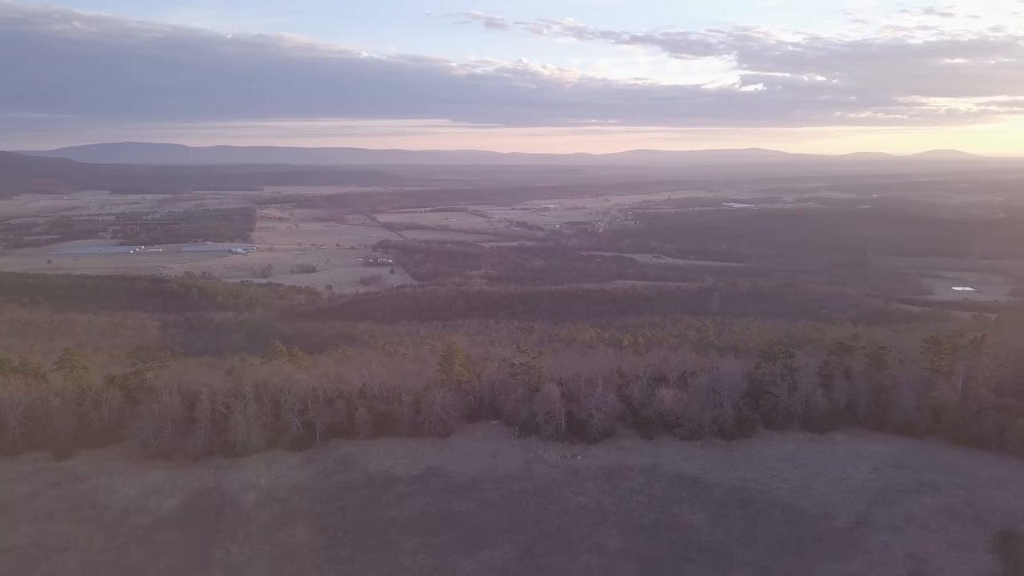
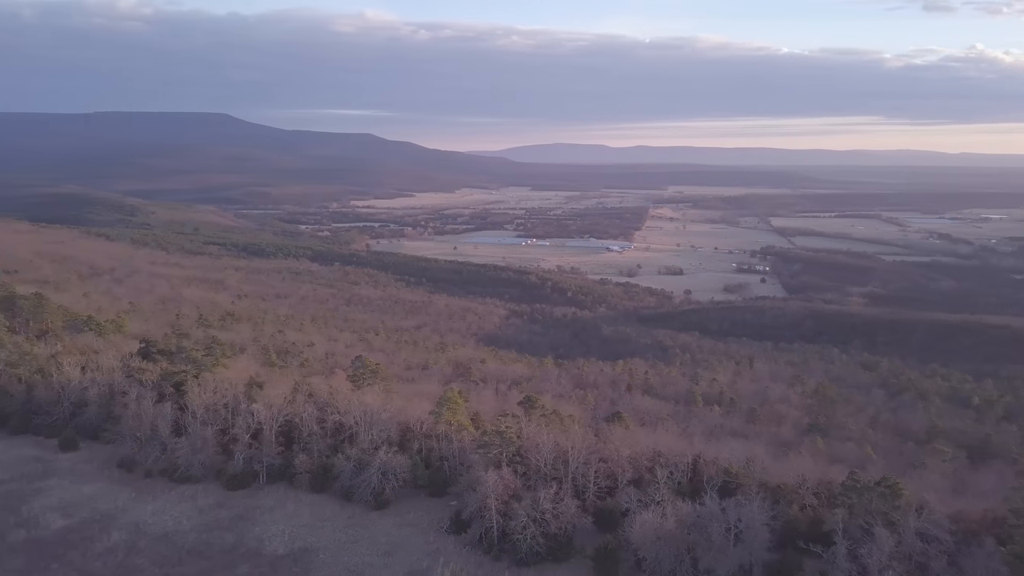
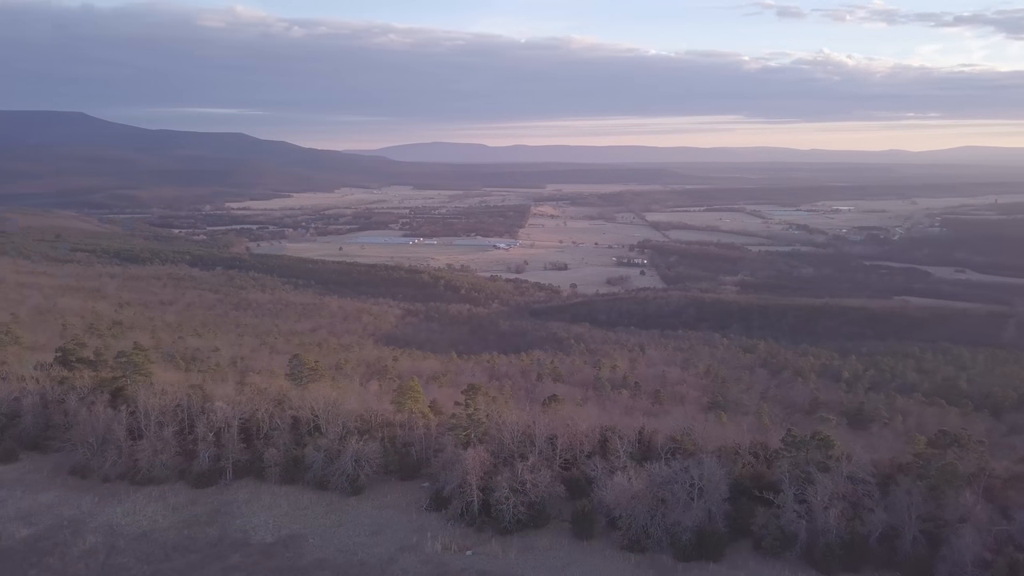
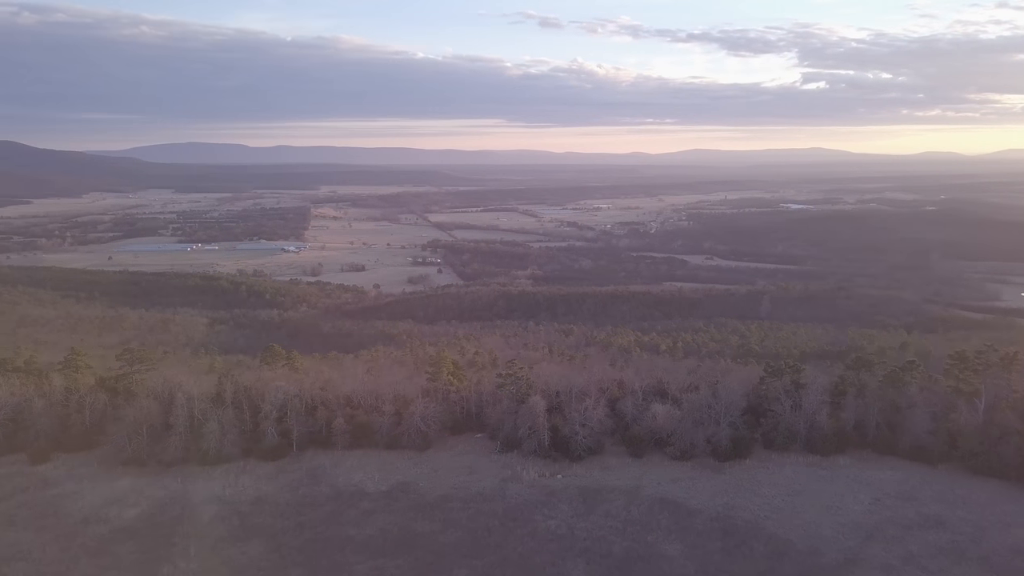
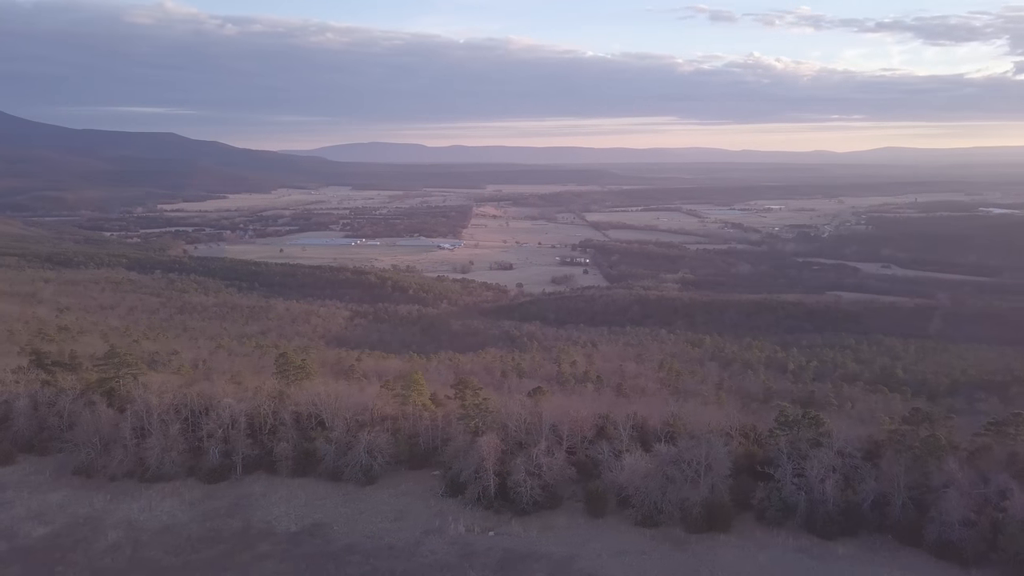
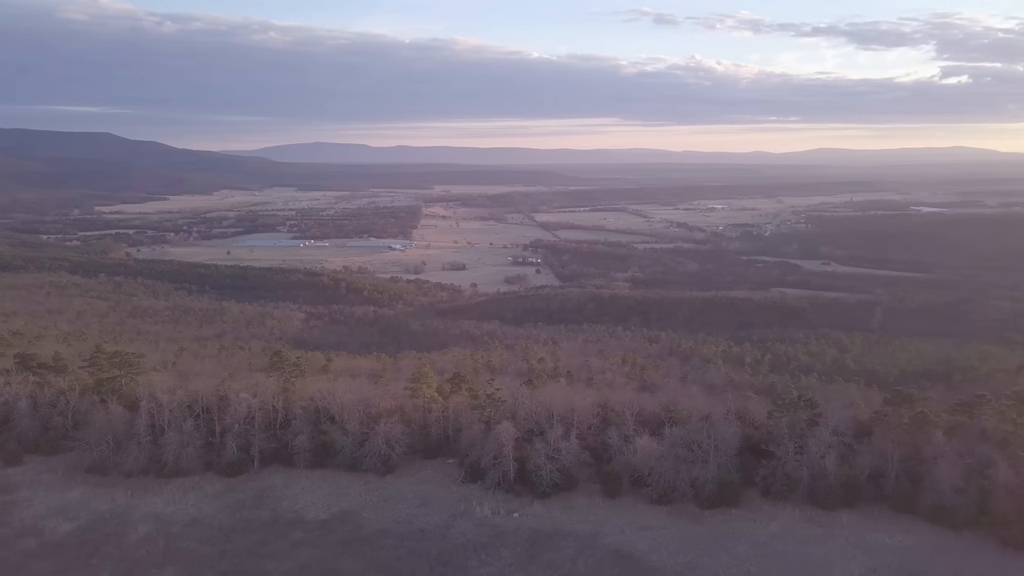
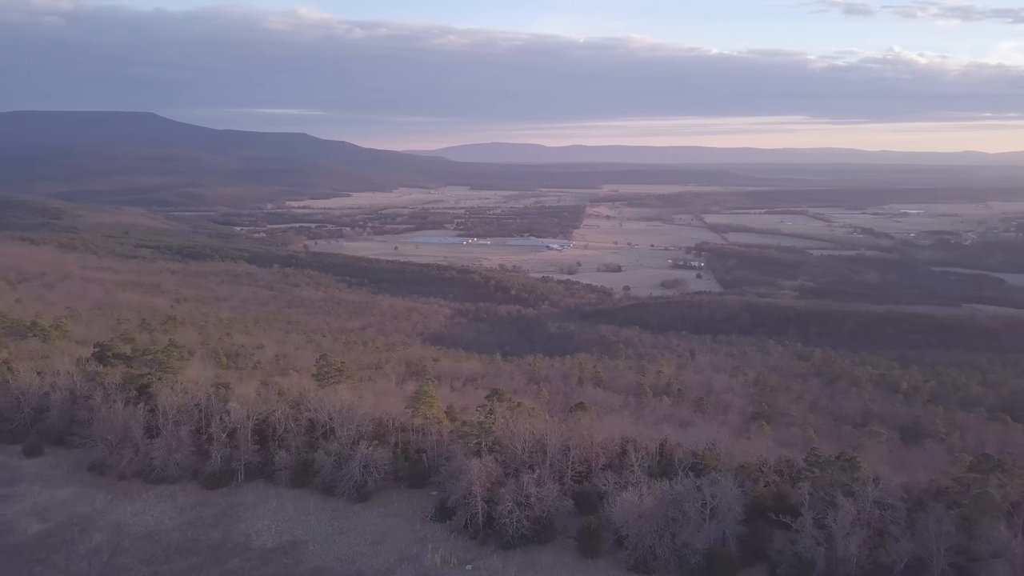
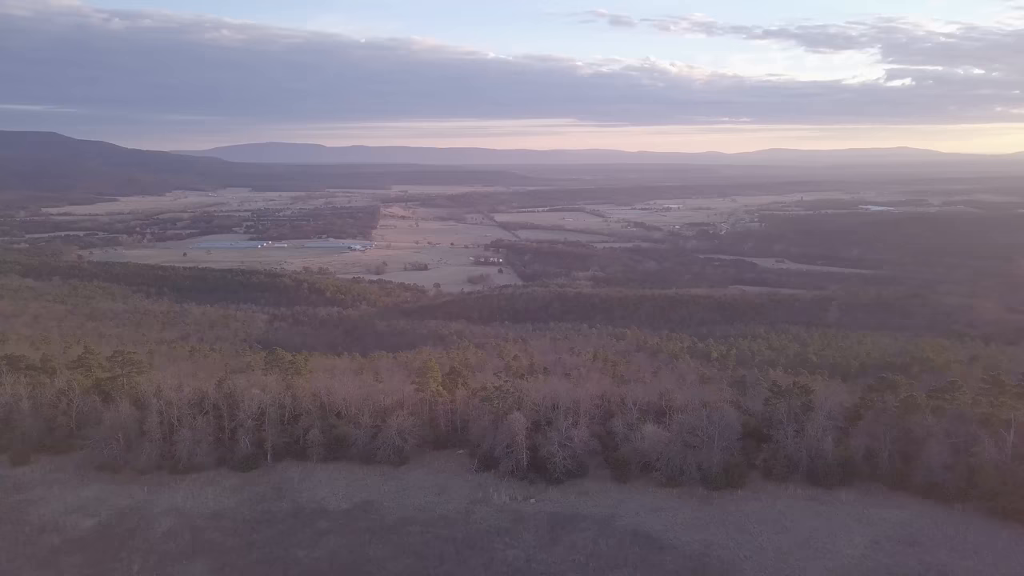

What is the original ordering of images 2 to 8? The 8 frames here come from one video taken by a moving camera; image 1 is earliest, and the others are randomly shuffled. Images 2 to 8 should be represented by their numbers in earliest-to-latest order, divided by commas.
4, 8, 6, 5, 3, 7, 2
